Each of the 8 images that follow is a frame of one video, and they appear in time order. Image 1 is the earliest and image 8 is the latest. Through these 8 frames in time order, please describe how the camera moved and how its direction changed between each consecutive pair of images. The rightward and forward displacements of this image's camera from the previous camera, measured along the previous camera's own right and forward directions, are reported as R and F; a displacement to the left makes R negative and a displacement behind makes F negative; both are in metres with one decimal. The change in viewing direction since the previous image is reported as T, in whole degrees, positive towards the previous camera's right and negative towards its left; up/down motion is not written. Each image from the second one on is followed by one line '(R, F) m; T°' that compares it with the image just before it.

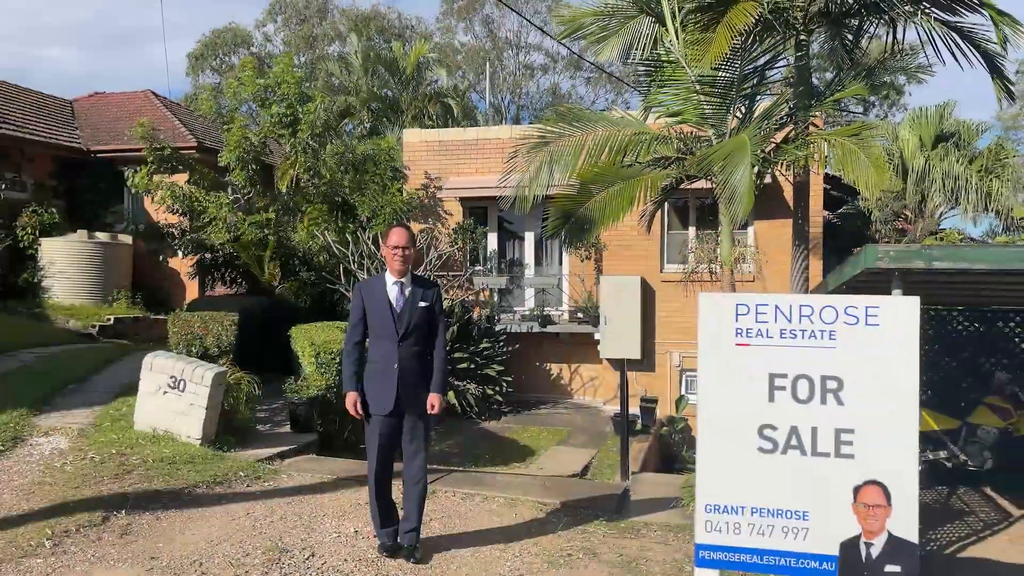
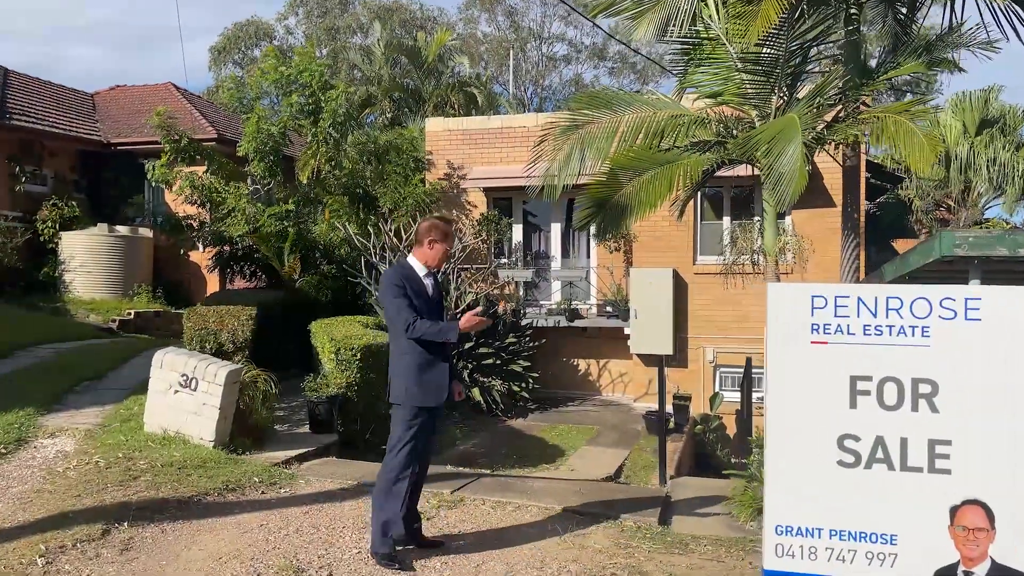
(-0.1, +0.4) m; -2°
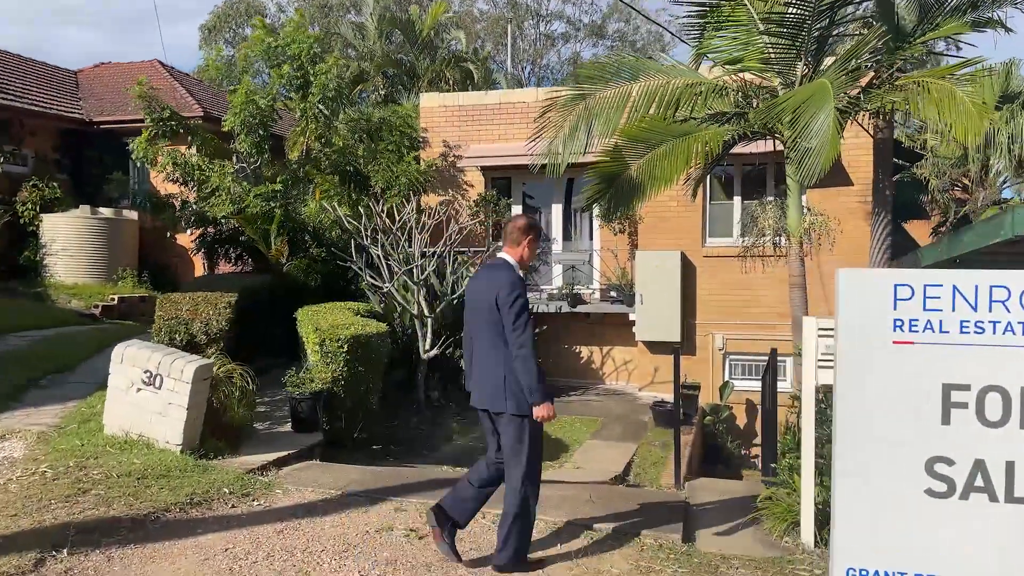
(0.0, +0.6) m; 0°
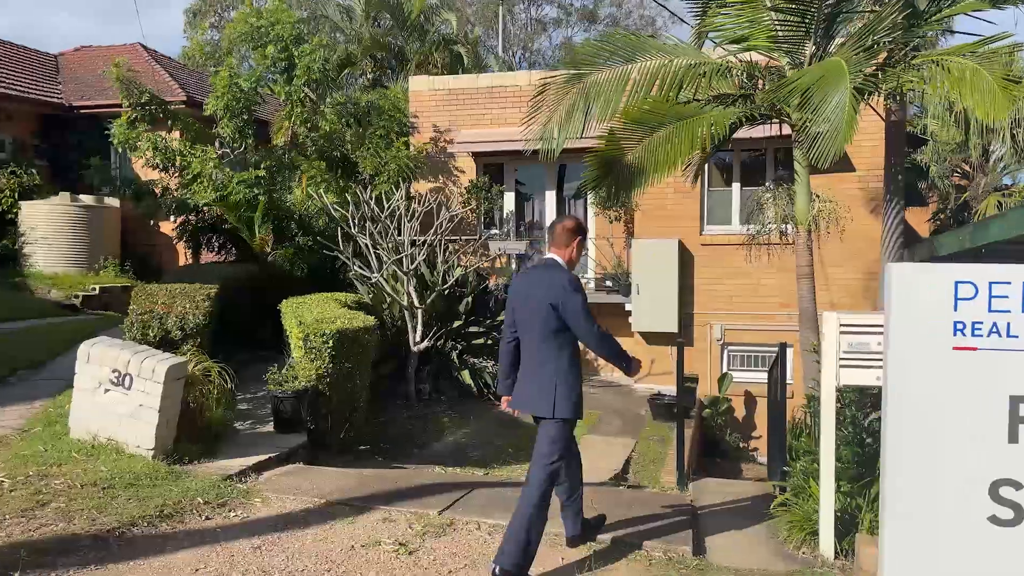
(0.0, +0.3) m; +1°
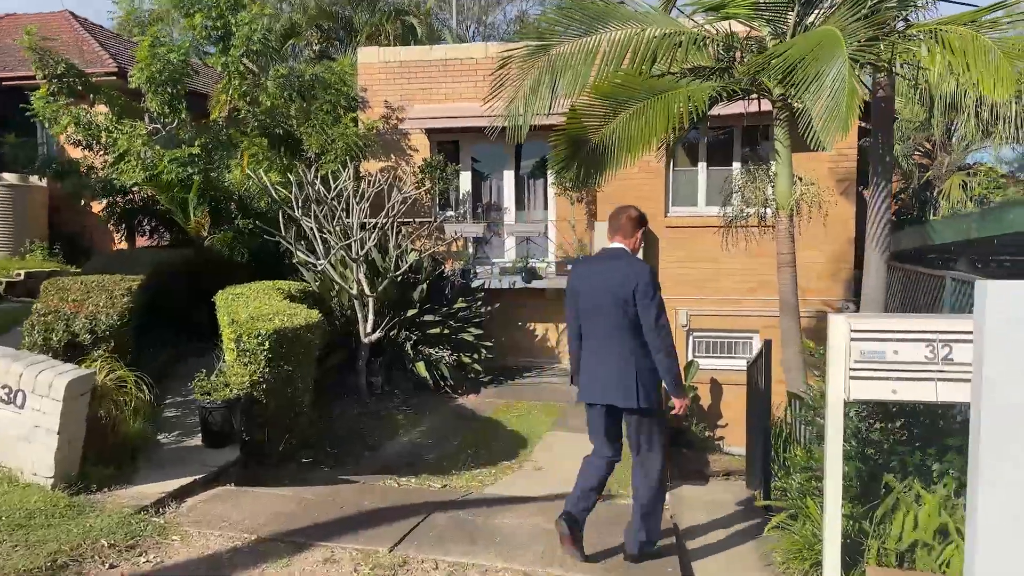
(0.0, +0.6) m; +3°
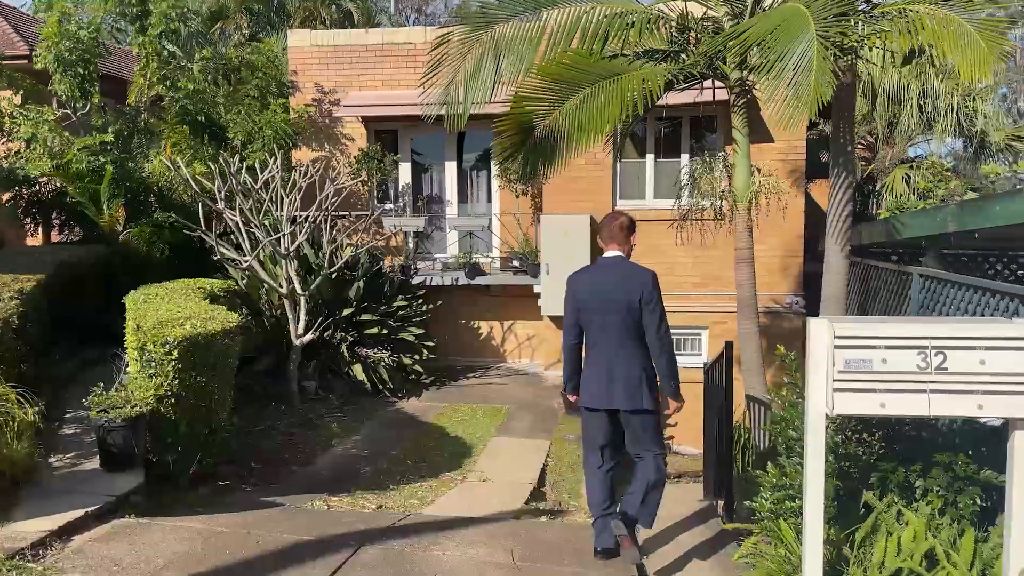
(0.0, +0.5) m; +4°
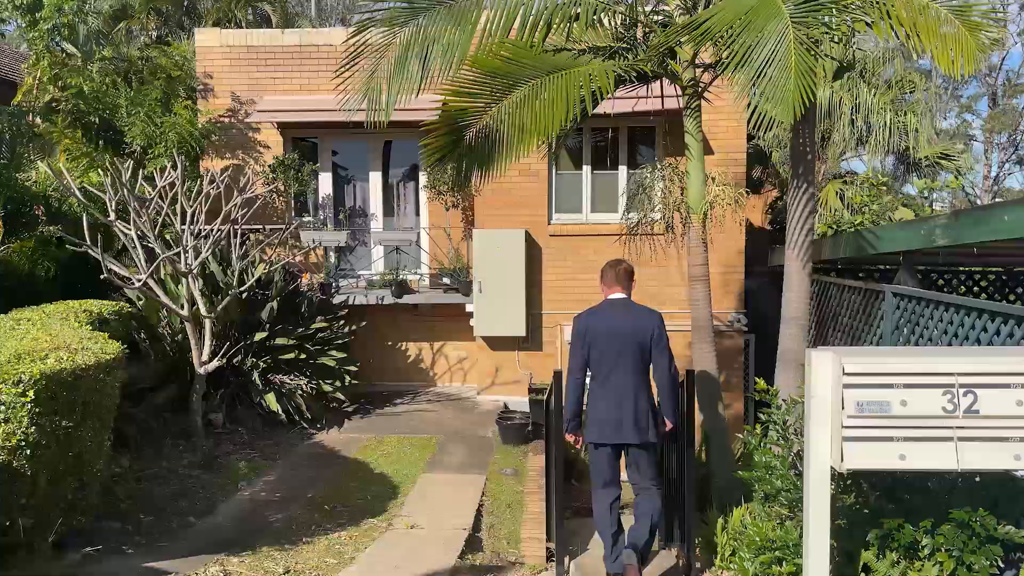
(0.0, +0.6) m; +5°
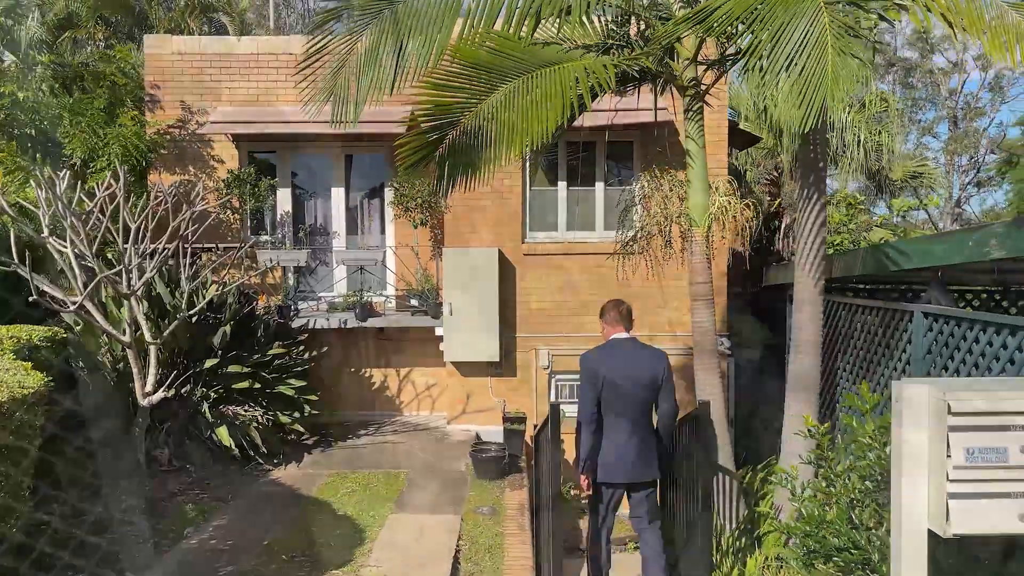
(-0.1, +0.5) m; +3°
